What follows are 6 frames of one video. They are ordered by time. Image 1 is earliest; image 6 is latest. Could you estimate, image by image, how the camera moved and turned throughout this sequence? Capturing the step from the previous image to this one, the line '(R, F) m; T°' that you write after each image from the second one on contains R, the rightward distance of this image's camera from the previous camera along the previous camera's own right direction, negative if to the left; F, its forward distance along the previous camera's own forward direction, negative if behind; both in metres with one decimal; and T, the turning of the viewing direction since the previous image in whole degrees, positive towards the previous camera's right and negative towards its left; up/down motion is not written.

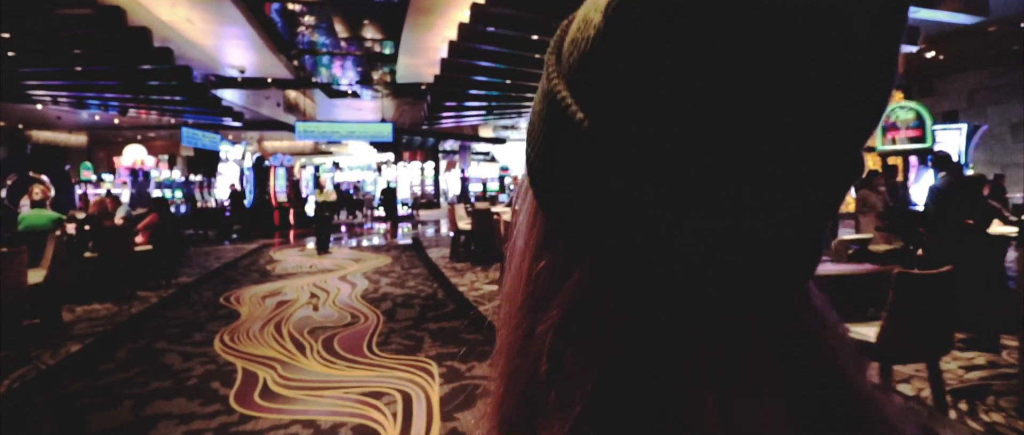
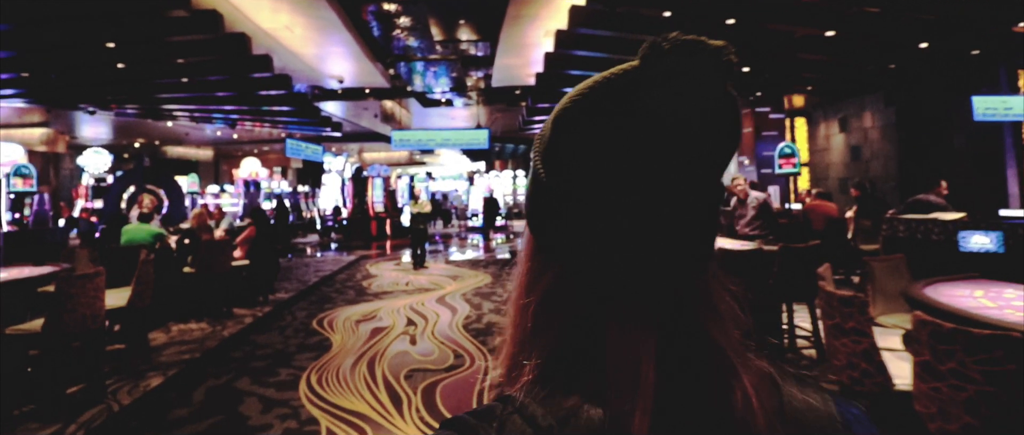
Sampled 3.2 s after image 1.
(-0.4, +1.0) m; -10°
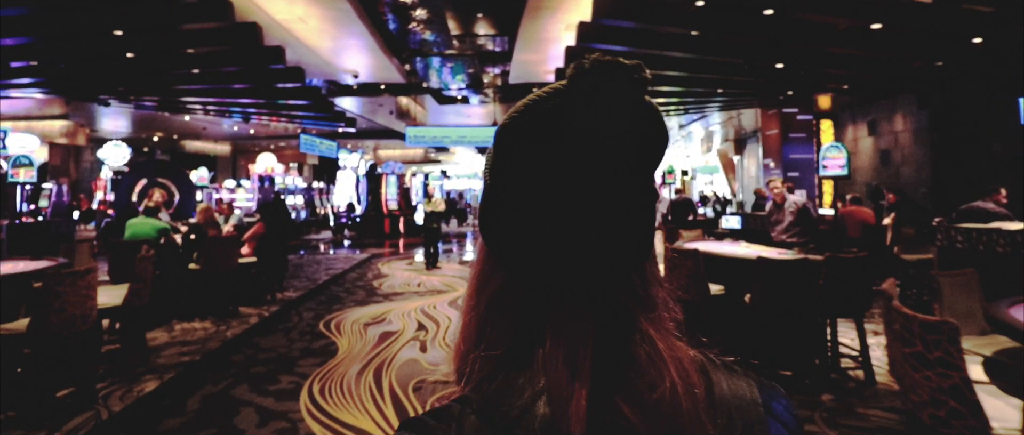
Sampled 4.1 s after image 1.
(0.0, +0.3) m; -2°
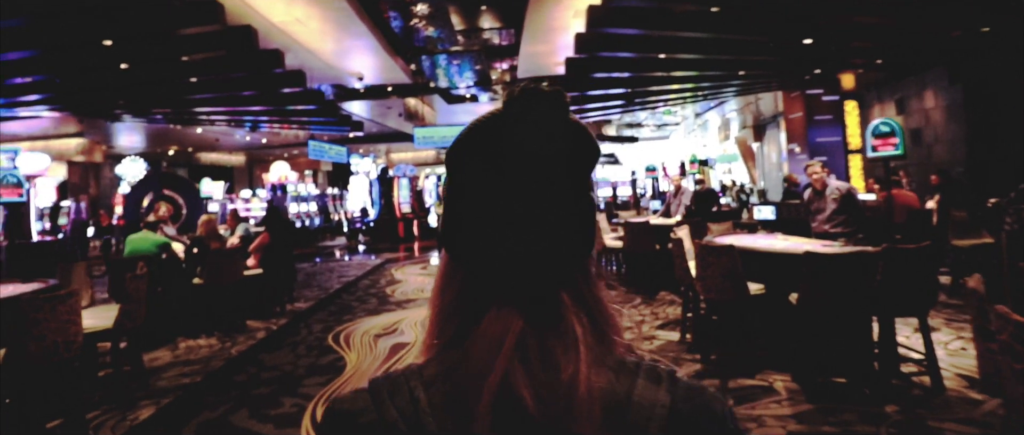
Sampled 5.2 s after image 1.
(0.0, +0.3) m; -2°
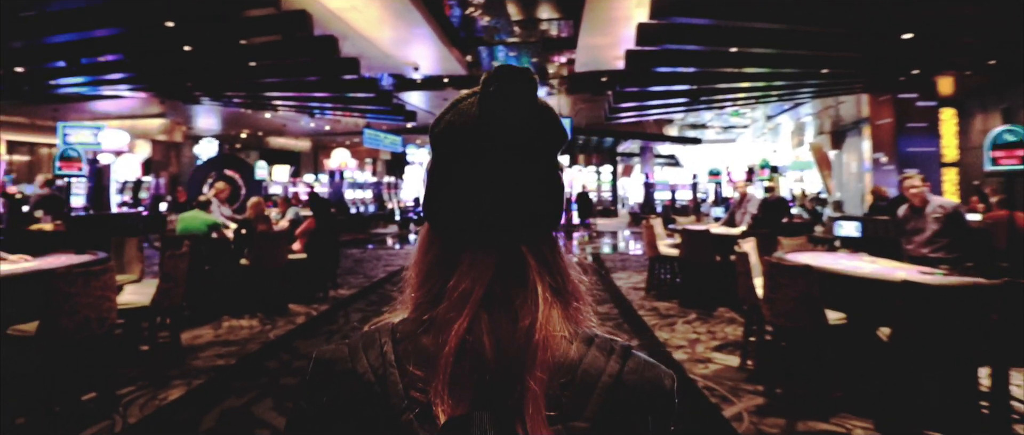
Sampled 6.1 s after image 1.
(+0.1, +0.3) m; -6°
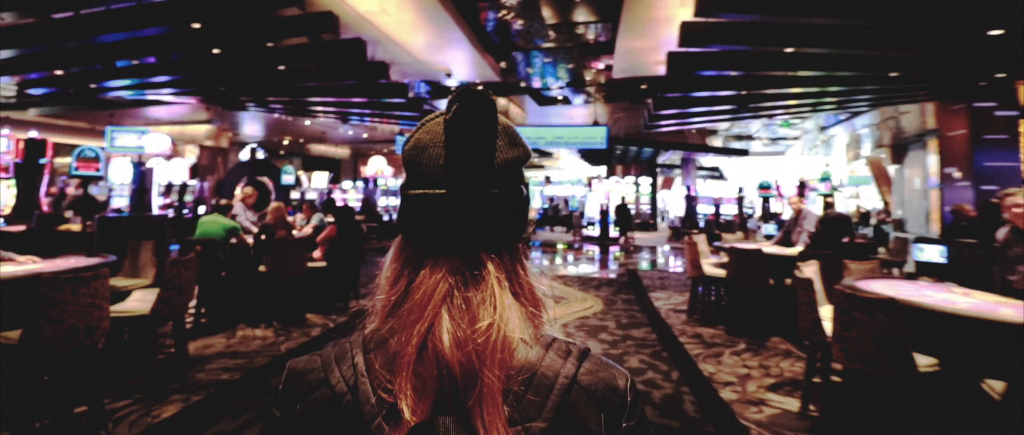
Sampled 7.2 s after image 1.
(+0.1, +0.4) m; -4°
